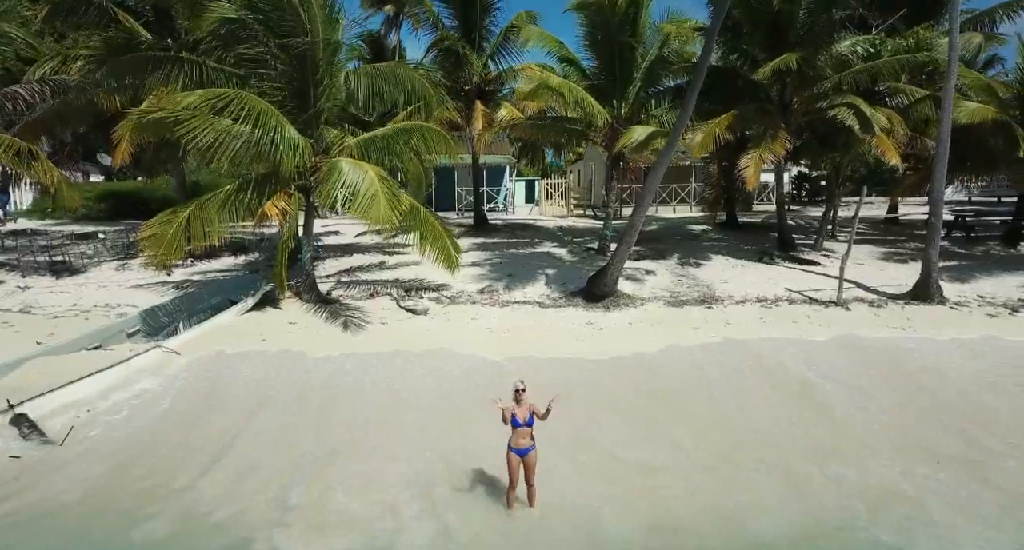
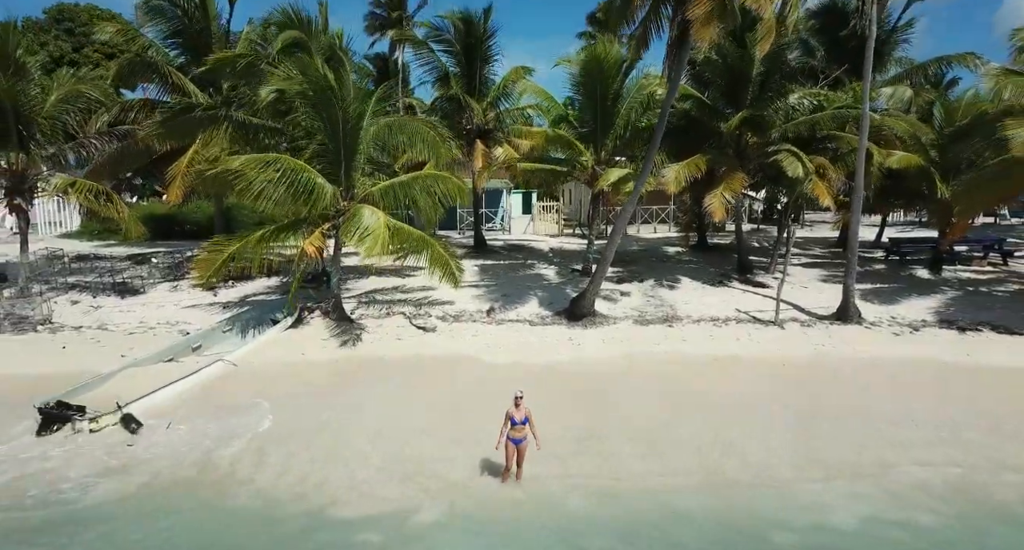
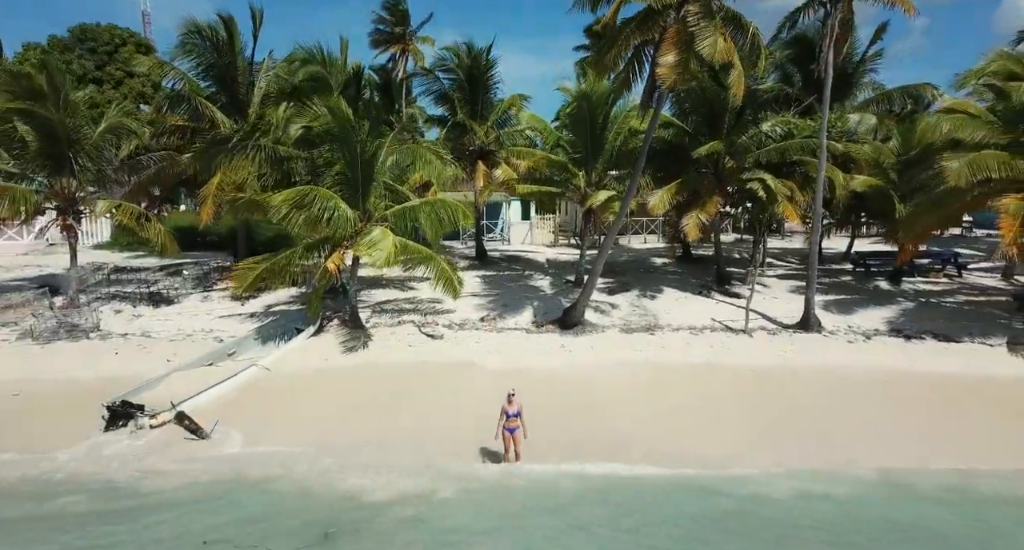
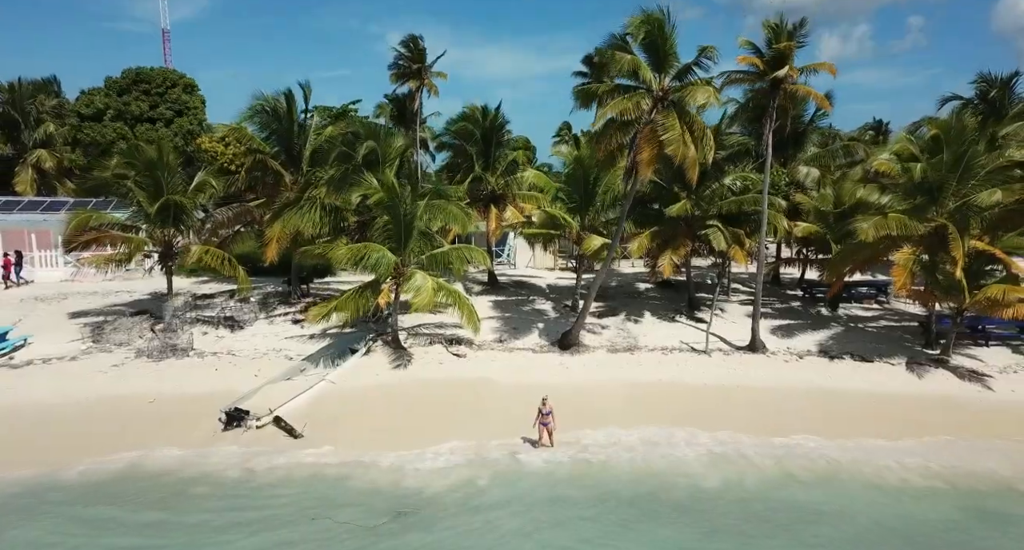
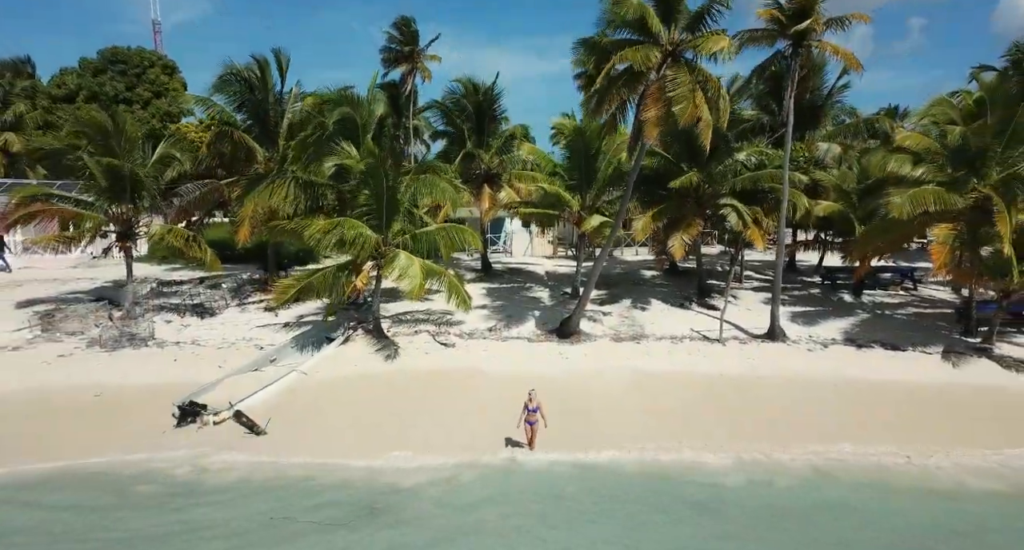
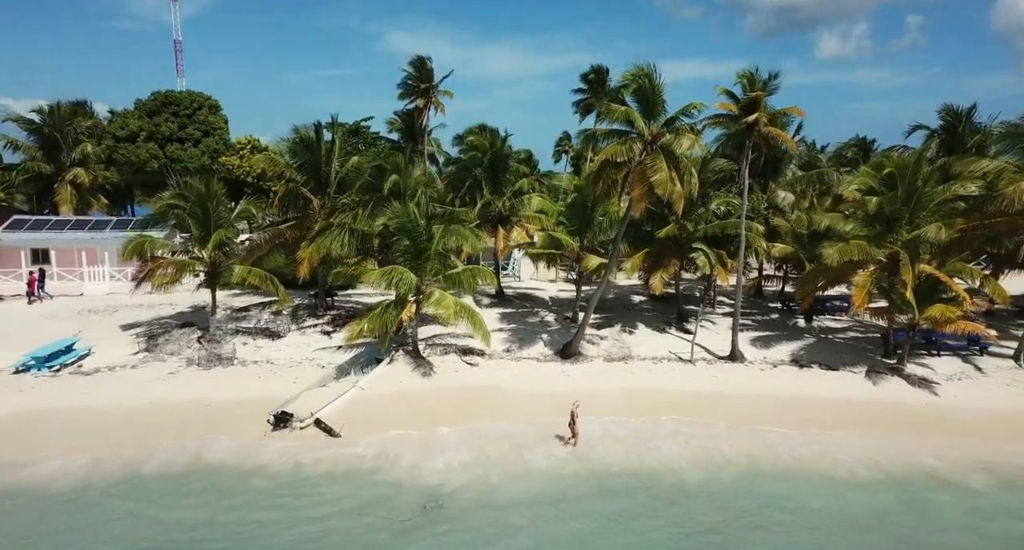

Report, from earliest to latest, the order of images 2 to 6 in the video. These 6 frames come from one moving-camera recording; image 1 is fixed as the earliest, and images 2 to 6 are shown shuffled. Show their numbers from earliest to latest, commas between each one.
2, 3, 5, 4, 6
